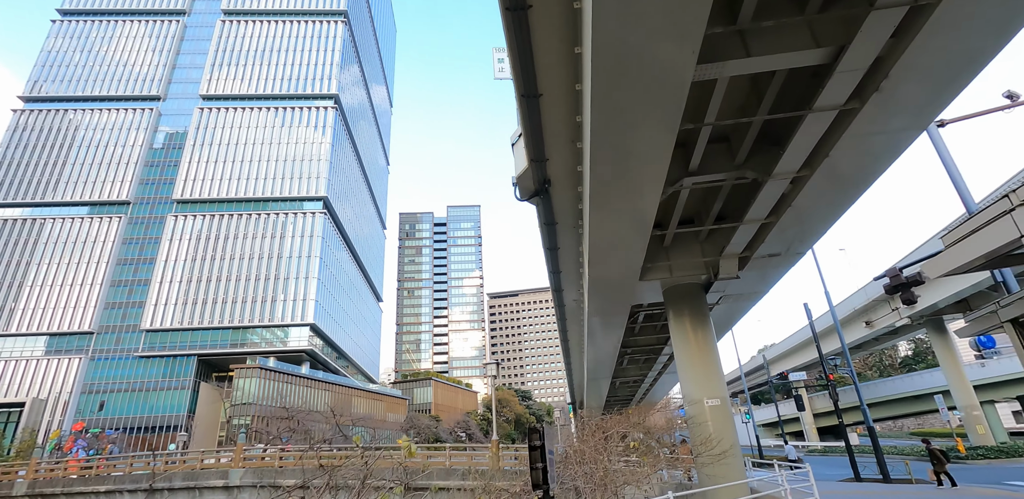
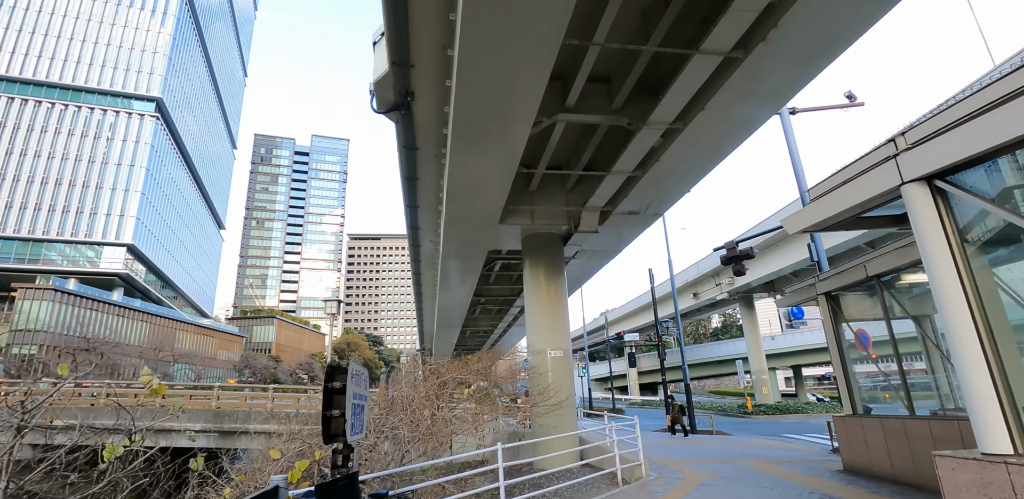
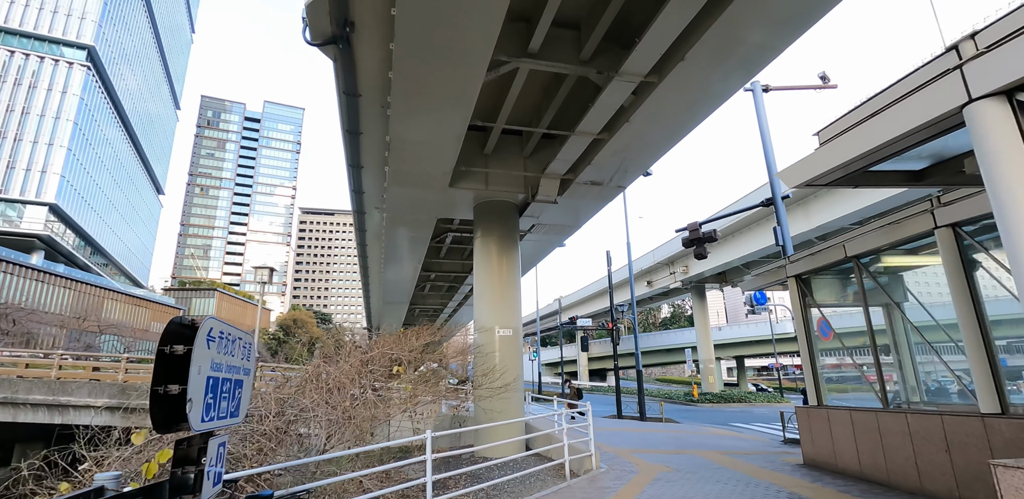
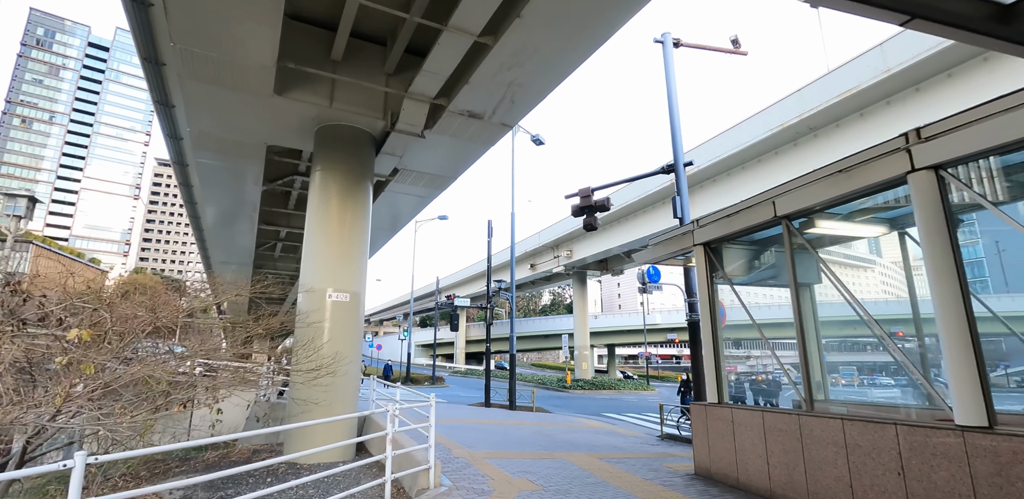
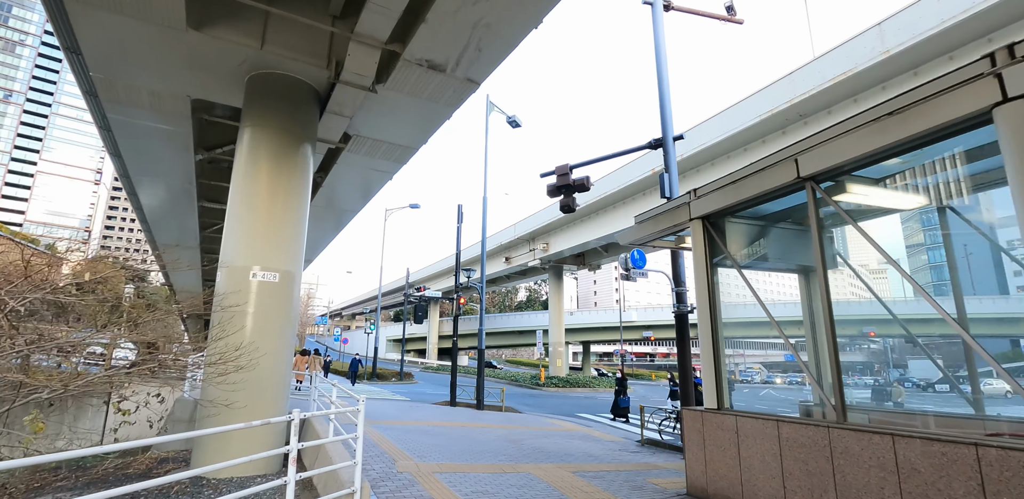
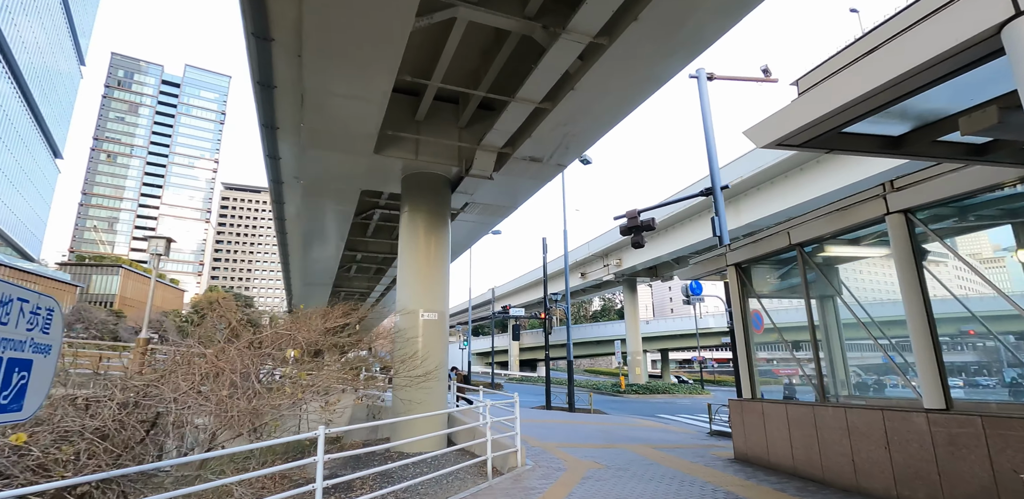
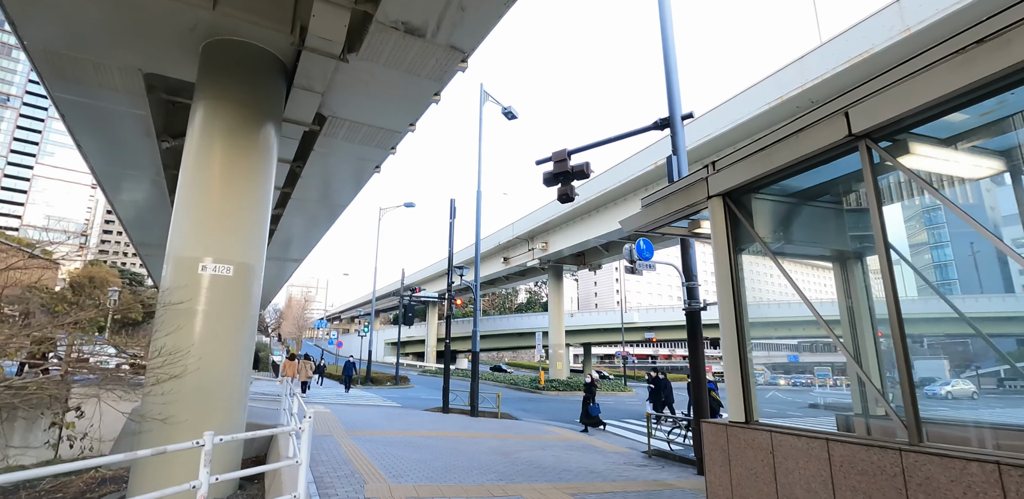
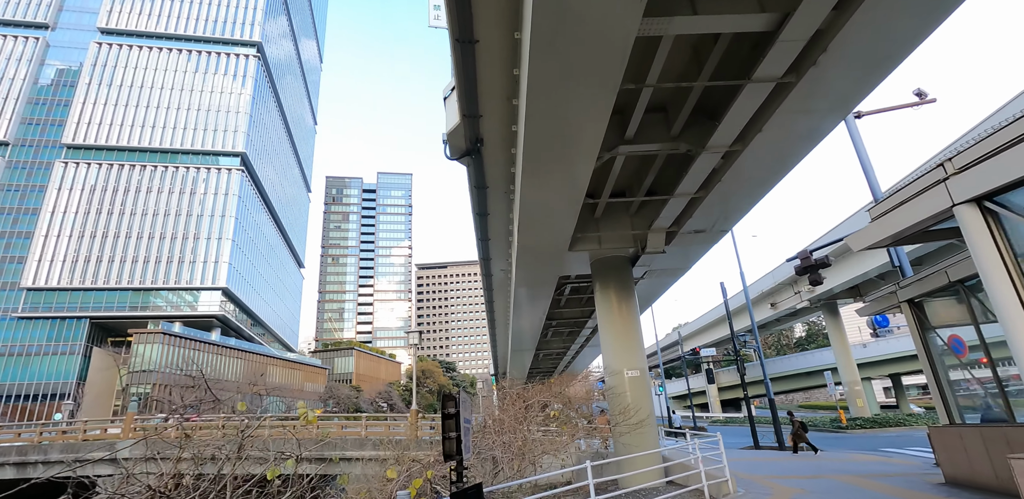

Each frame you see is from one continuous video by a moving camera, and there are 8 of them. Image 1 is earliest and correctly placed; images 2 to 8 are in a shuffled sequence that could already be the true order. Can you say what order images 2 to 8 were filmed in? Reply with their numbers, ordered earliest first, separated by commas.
8, 2, 3, 6, 4, 5, 7
